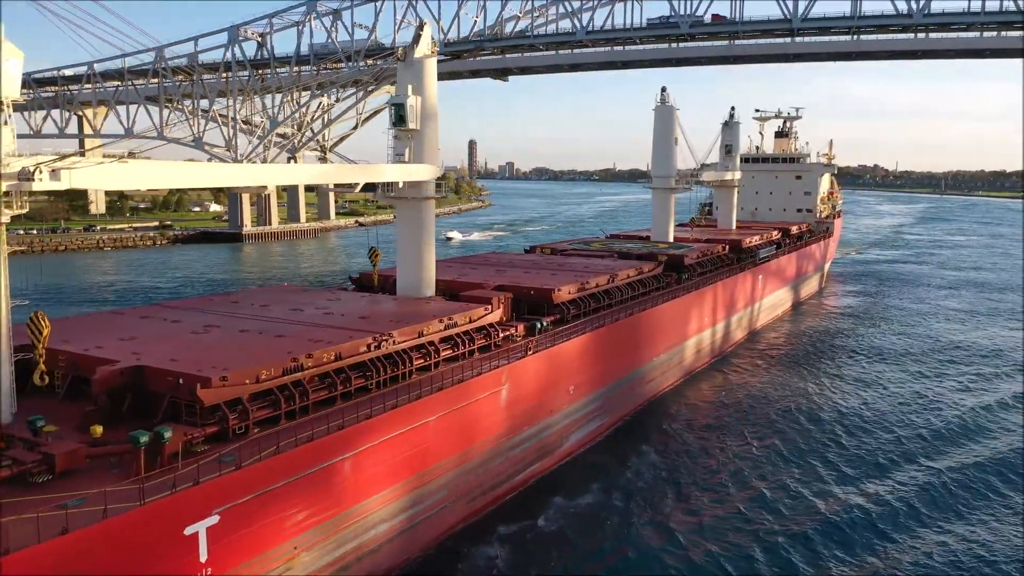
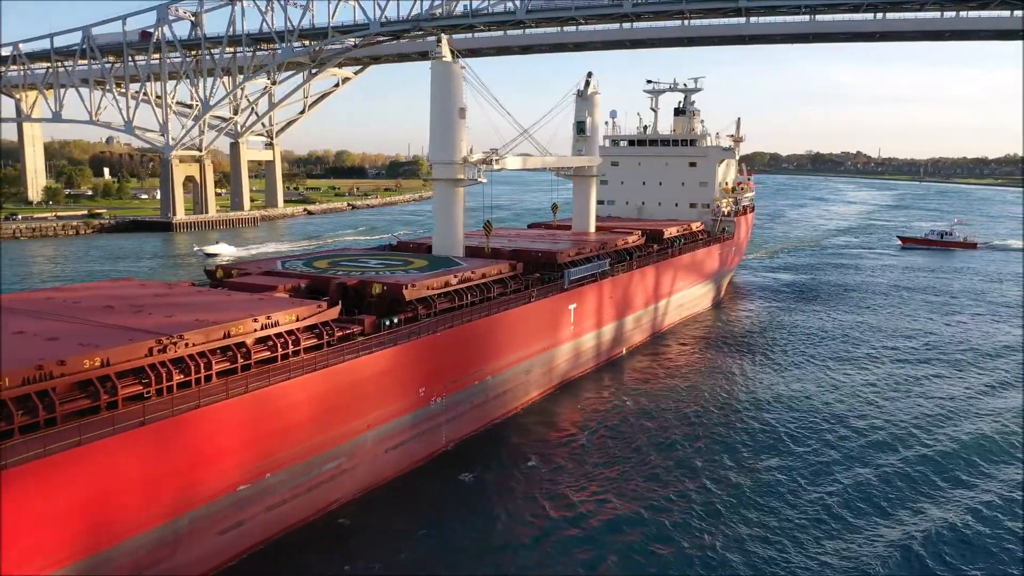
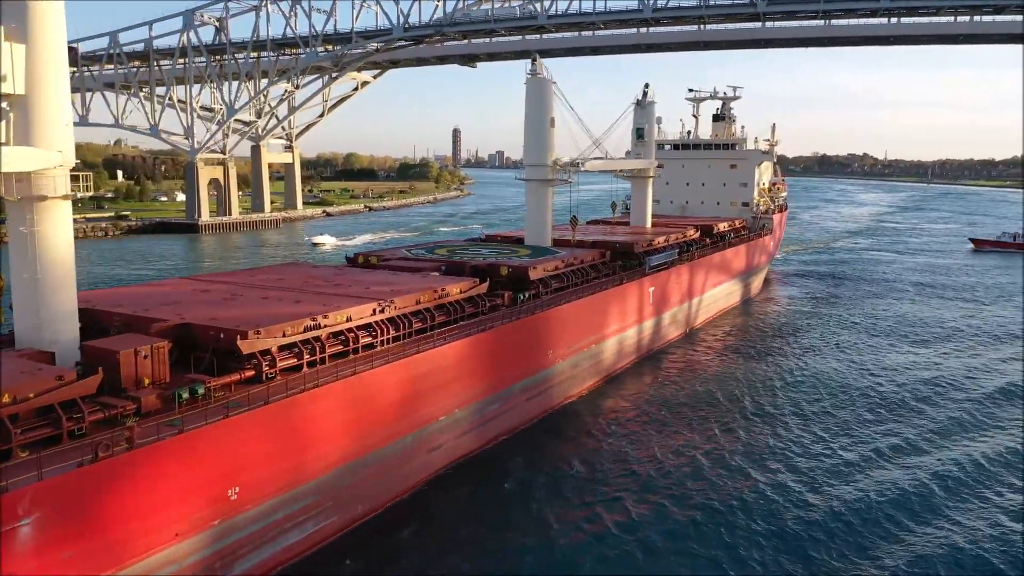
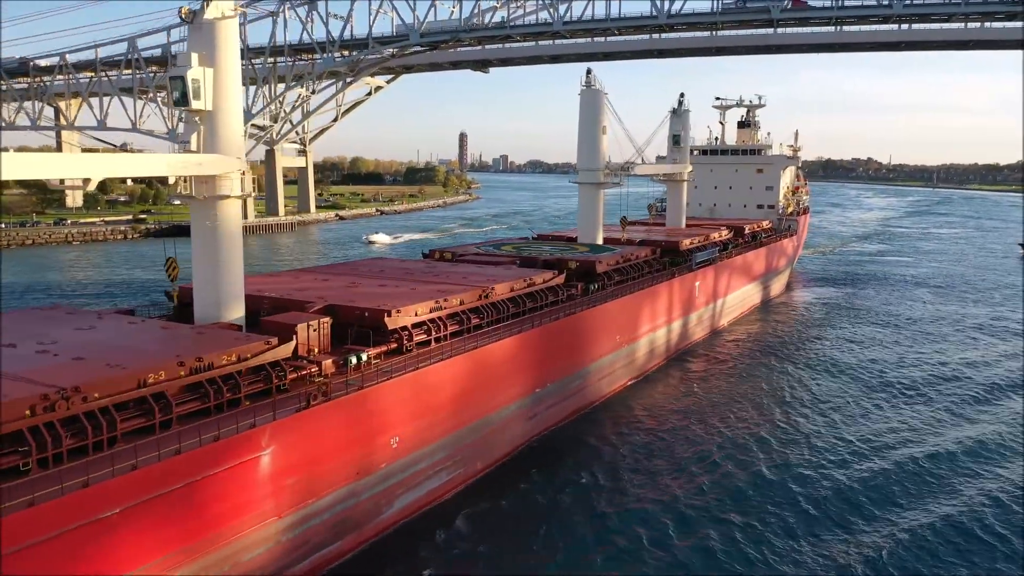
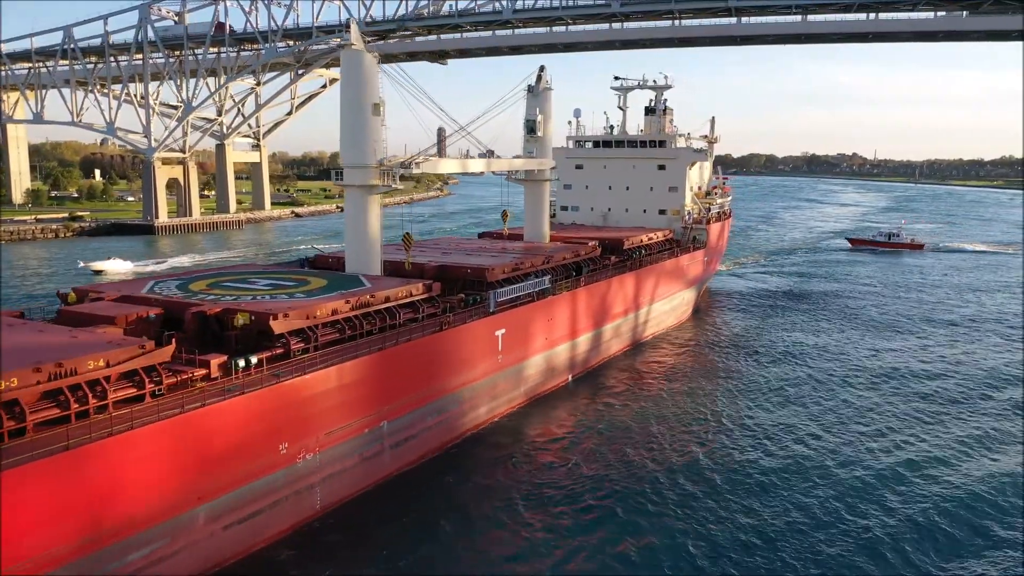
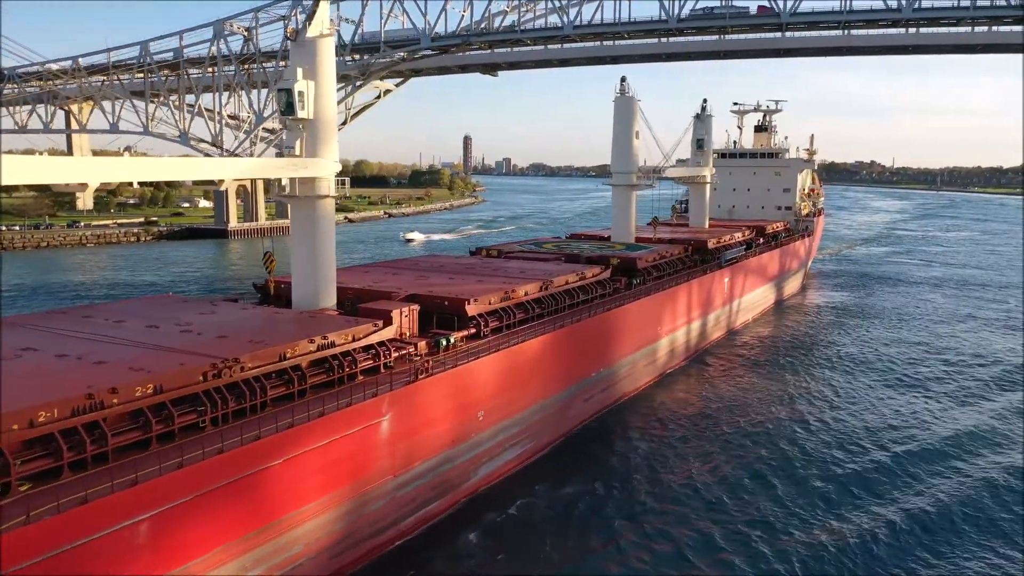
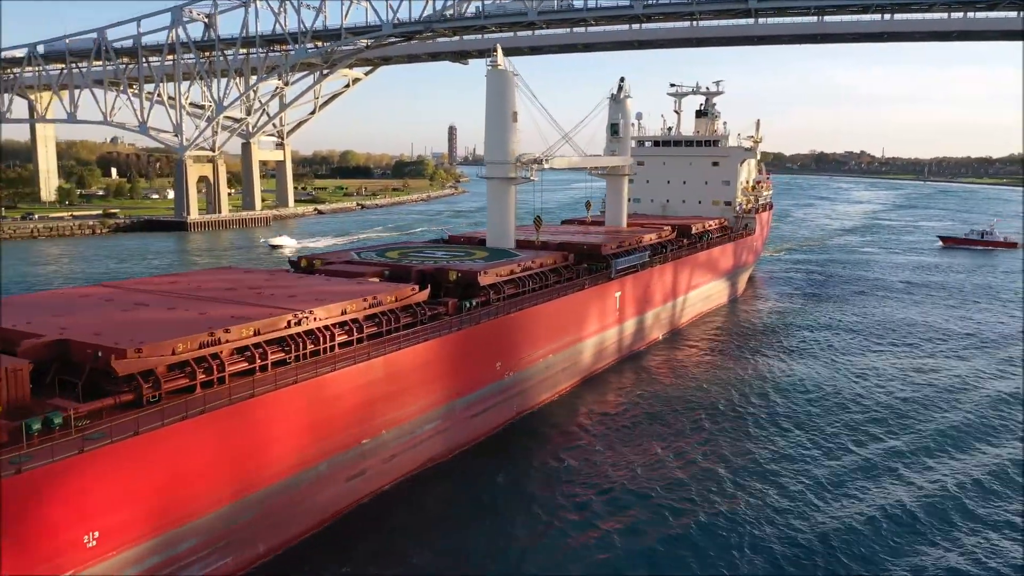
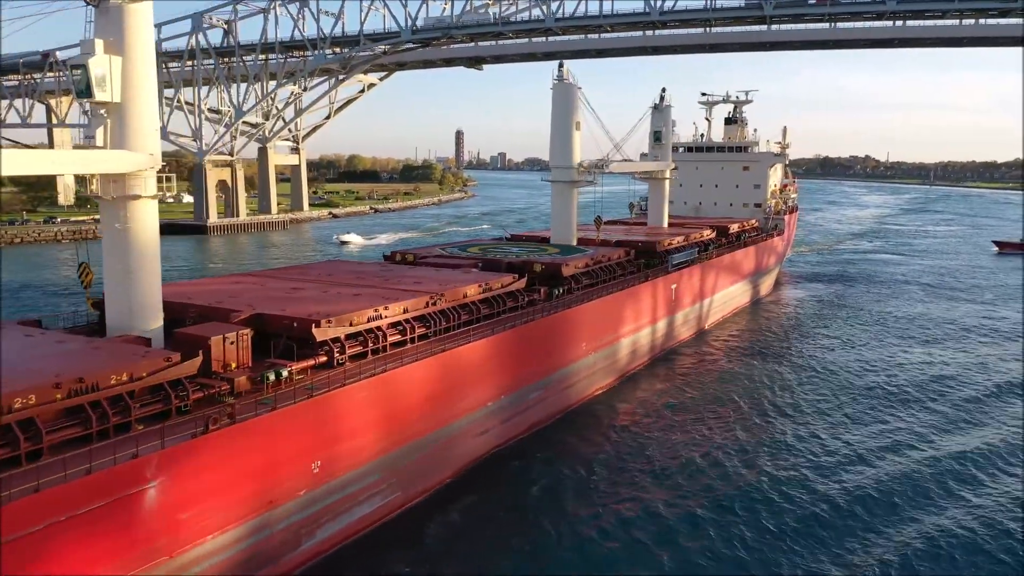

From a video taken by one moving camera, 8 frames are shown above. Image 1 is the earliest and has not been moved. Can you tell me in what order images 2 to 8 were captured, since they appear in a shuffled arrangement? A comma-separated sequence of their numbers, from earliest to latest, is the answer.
6, 4, 8, 3, 7, 2, 5
